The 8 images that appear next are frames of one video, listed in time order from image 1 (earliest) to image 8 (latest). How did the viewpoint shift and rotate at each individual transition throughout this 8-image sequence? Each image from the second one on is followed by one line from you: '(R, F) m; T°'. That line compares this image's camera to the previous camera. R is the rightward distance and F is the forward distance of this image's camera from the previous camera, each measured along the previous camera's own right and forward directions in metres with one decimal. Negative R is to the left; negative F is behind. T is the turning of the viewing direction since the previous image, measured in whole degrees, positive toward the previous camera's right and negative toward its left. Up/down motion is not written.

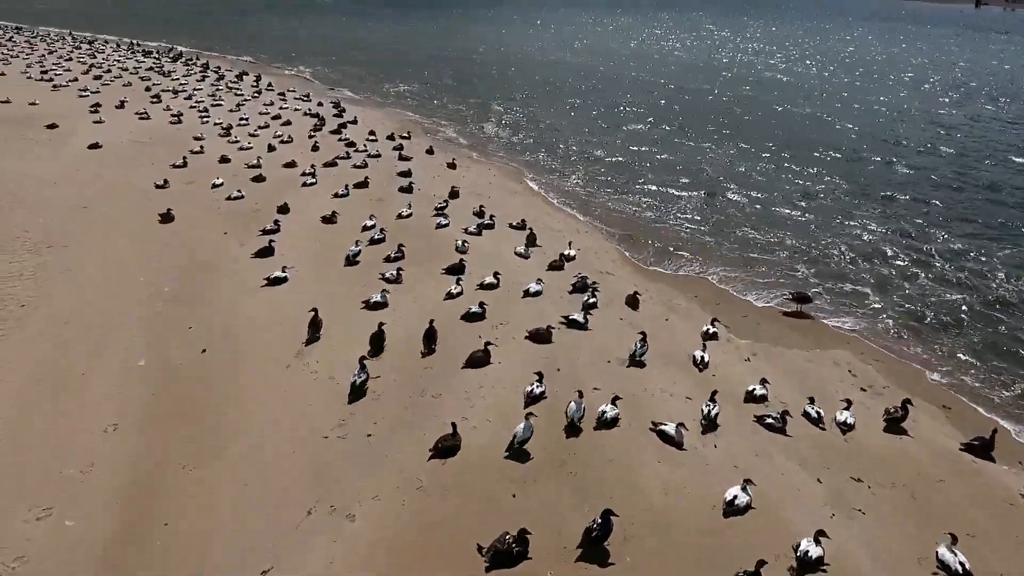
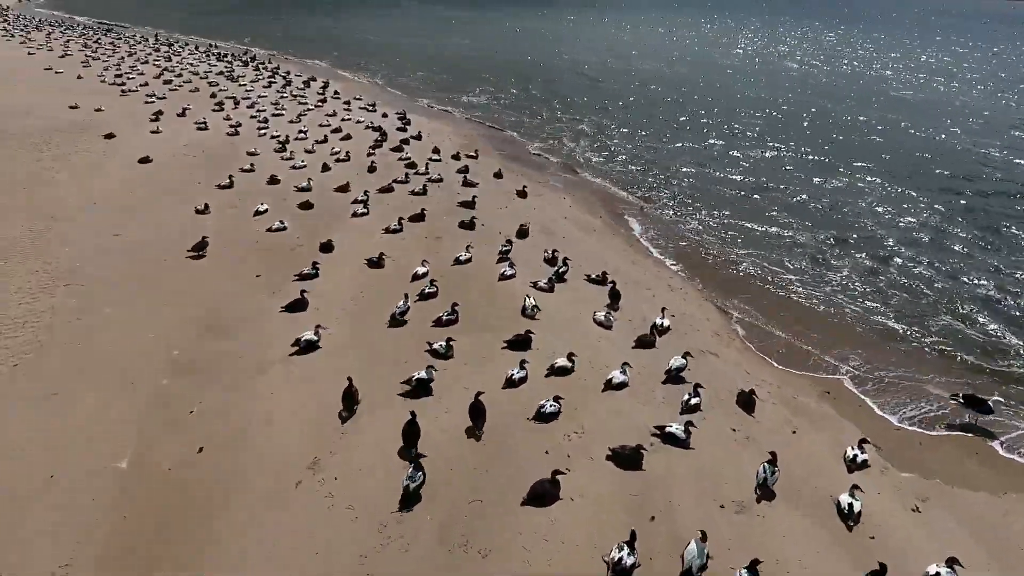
(-0.4, +4.0) m; -6°
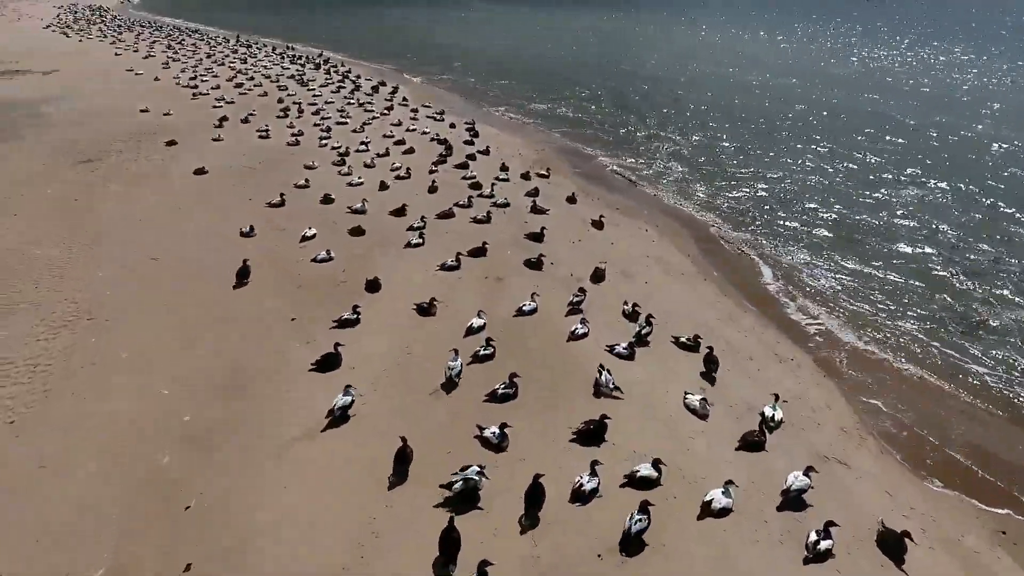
(-0.2, +3.1) m; -6°
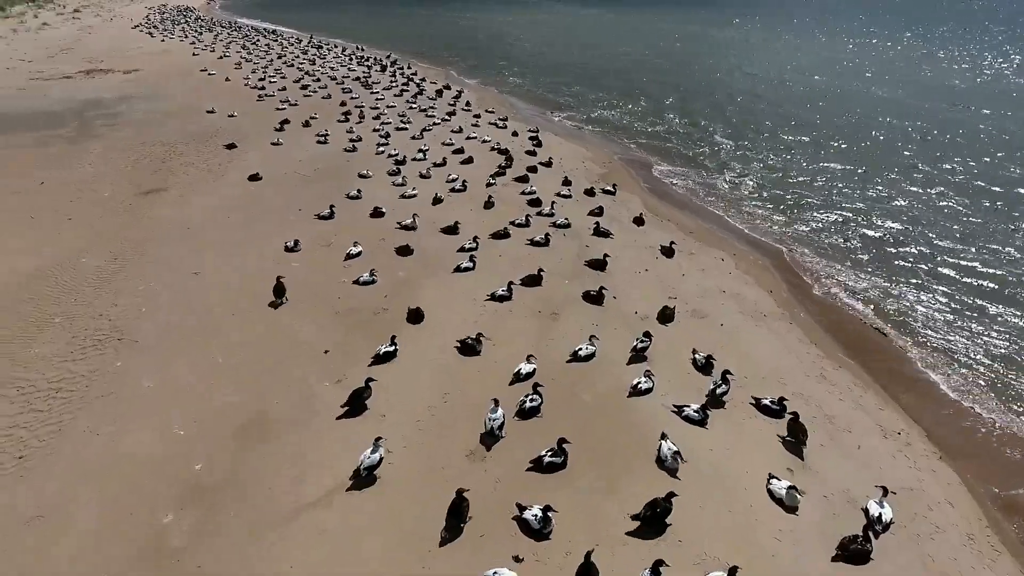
(+0.1, +2.0) m; -6°
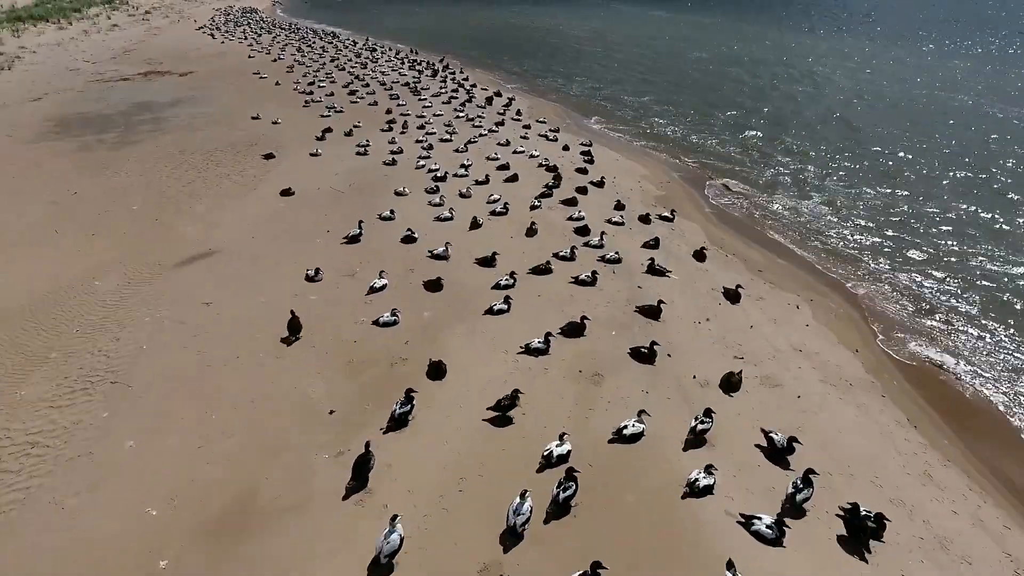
(+0.3, +2.4) m; -5°
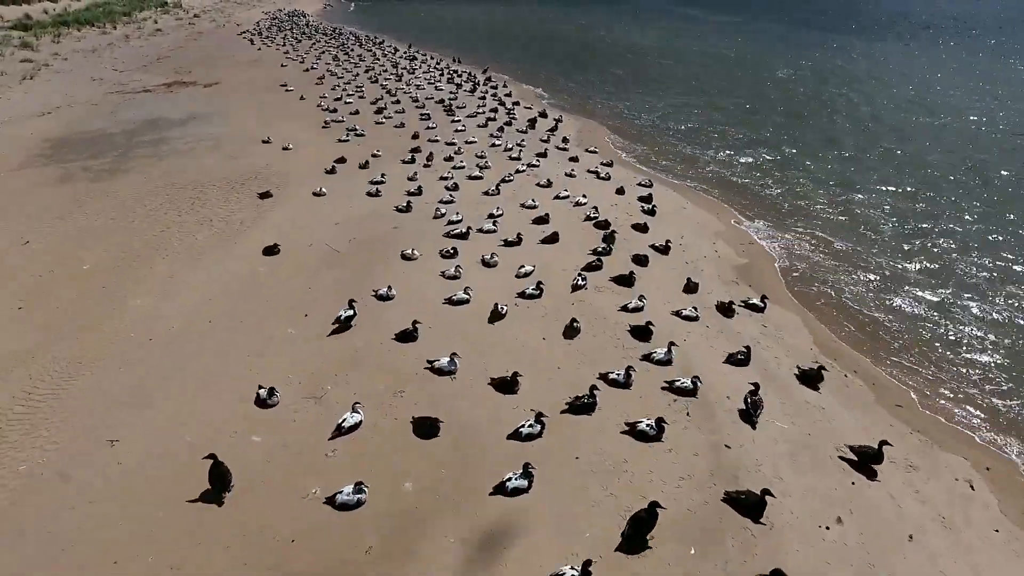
(+0.3, +5.9) m; -4°
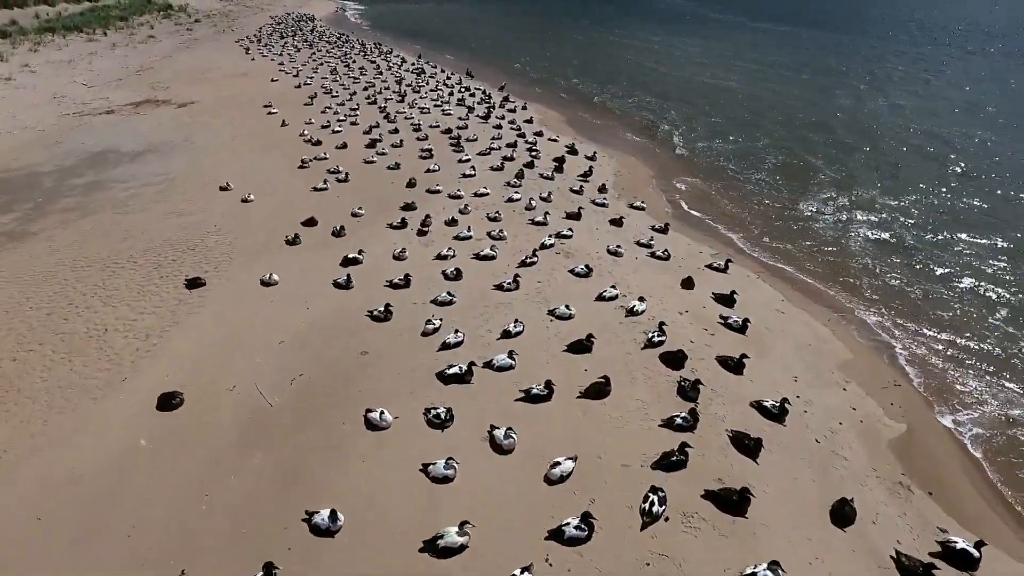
(-0.3, +7.8) m; -1°
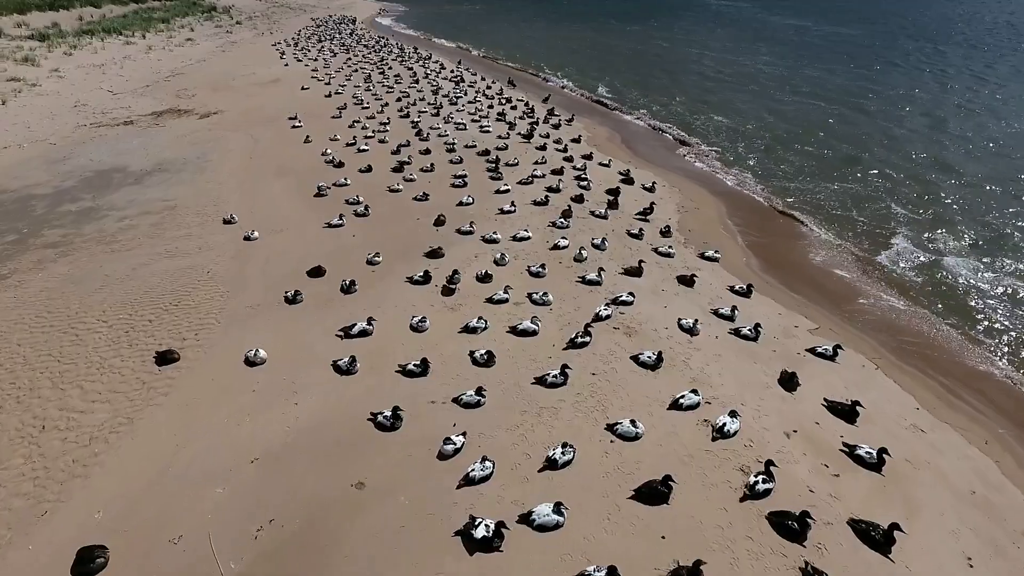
(-0.3, +4.3) m; -3°
